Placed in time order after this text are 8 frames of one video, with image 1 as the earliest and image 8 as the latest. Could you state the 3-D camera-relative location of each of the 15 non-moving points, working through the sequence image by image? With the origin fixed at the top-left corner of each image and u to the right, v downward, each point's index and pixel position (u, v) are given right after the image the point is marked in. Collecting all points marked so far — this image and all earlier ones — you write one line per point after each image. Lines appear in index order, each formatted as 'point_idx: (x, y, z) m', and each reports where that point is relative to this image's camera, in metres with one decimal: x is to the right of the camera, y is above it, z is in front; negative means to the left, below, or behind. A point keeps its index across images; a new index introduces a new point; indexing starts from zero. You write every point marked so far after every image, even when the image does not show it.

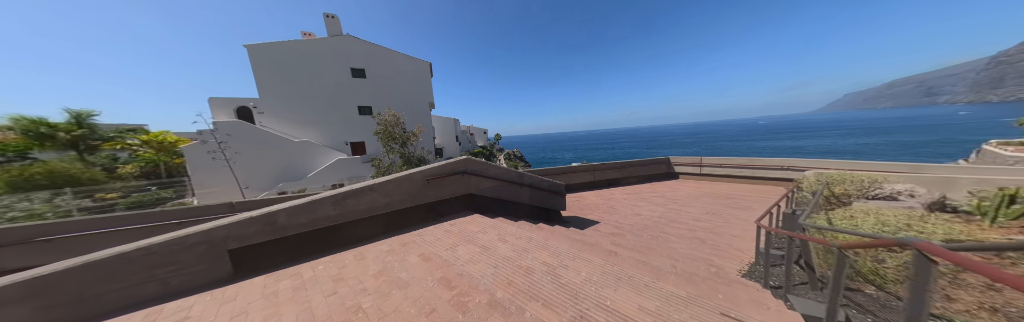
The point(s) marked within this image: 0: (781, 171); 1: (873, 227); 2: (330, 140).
0: (+11.9, -0.4, +8.6) m
1: (+6.2, -1.1, +3.3) m
2: (-14.3, +1.6, +15.0) m
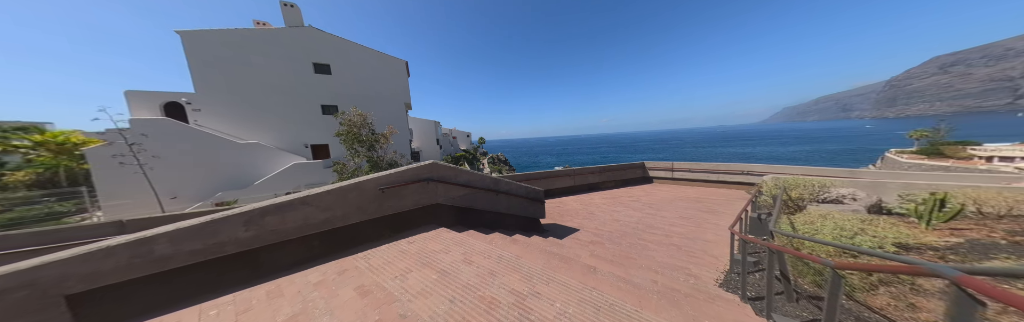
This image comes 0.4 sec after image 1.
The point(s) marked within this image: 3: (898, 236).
0: (+10.9, -0.7, +9.2) m
1: (+5.8, -1.3, +3.5) m
2: (-15.7, +1.3, +13.3) m
3: (+6.3, -1.2, +3.1) m
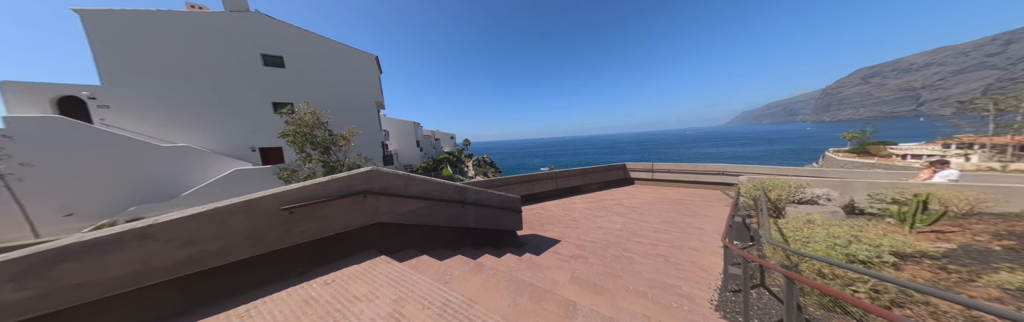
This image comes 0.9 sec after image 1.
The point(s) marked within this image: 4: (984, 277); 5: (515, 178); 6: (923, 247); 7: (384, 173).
0: (+9.9, -0.7, +9.3) m
1: (+5.2, -1.3, +3.2) m
2: (-16.9, +0.9, +11.5) m
3: (+5.8, -1.3, +2.9) m
4: (+5.5, -1.4, +2.3) m
5: (+0.3, -0.7, +7.9) m
6: (+6.1, -1.3, +2.9) m
7: (-1.8, -0.2, +2.8) m
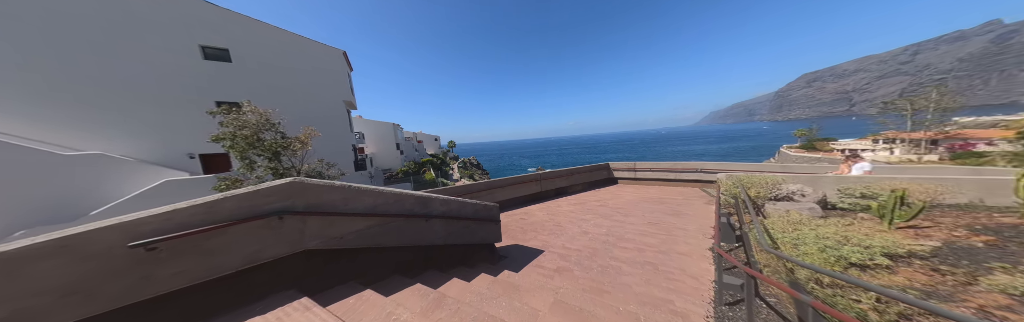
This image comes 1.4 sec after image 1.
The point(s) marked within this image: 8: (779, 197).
0: (+9.1, -0.6, +9.5) m
1: (+4.8, -1.3, +3.1) m
2: (-17.9, +0.5, +9.8) m
3: (+5.4, -1.2, +2.8) m
4: (+5.2, -1.3, +2.1) m
5: (-0.5, -0.8, +7.4) m
6: (+5.7, -1.2, +2.8) m
7: (-2.2, -0.3, +2.1) m
8: (+7.6, -1.0, +5.5) m
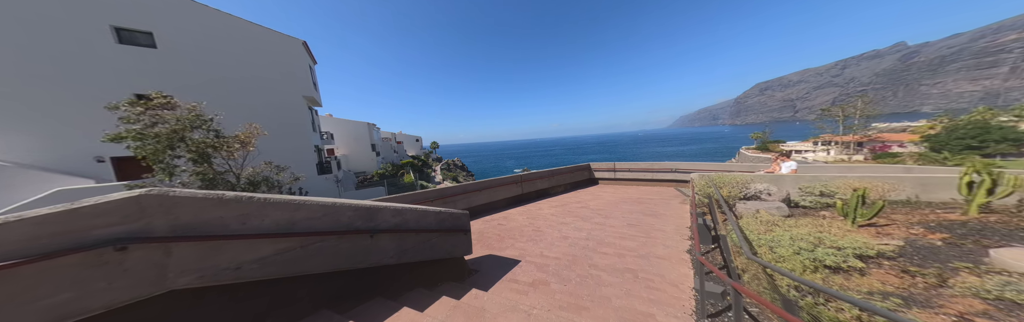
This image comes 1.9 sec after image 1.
0: (+8.1, -0.6, +9.7) m
1: (+4.3, -1.3, +3.0) m
2: (-18.8, +0.3, +8.0) m
3: (+4.9, -1.2, +2.8) m
4: (+4.8, -1.3, +2.1) m
5: (-1.3, -0.8, +7.0) m
6: (+5.2, -1.2, +2.8) m
7: (-2.6, -0.3, +1.5) m
8: (+6.9, -1.0, +5.6) m
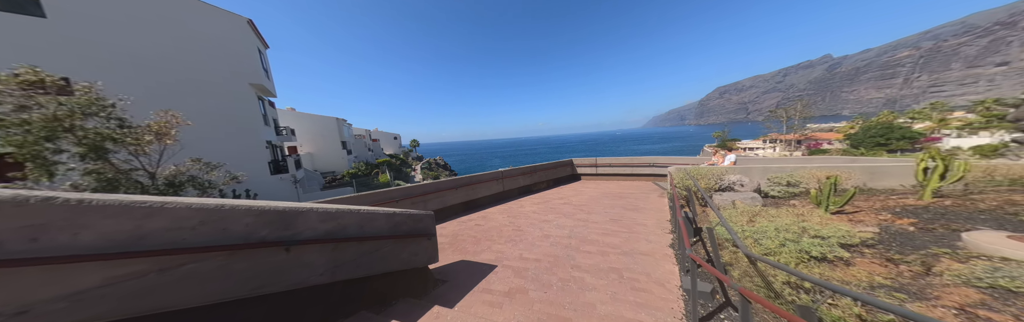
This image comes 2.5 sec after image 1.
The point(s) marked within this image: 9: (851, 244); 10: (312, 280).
0: (+7.1, -0.3, +9.9) m
1: (+3.9, -1.1, +2.9) m
2: (-19.6, +0.3, +5.8) m
3: (+4.5, -1.0, +2.7) m
4: (+4.4, -1.1, +2.0) m
5: (-2.0, -0.7, +6.3) m
6: (+4.8, -1.0, +2.7) m
7: (-2.8, -0.2, +0.8) m
8: (+6.3, -0.8, +5.7) m
9: (+4.5, -1.1, +2.6) m
10: (-2.1, -1.2, +2.1) m
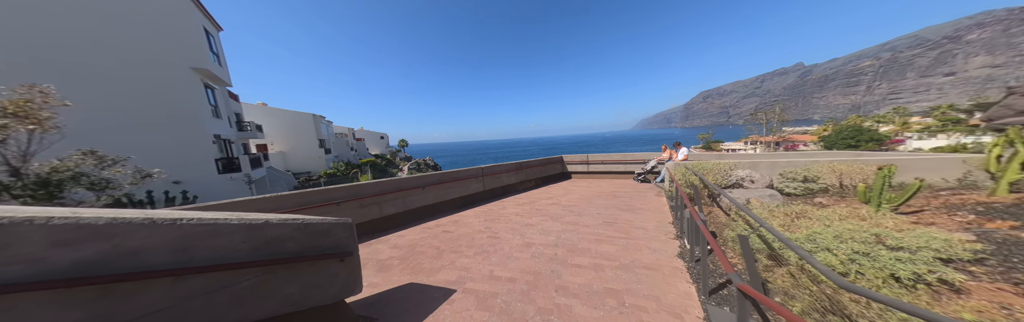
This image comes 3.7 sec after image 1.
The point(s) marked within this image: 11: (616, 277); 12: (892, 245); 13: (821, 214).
0: (+6.3, -0.2, +9.2) m
1: (+3.4, -0.9, +2.1) m
2: (-20.1, +0.5, +4.2) m
3: (+4.1, -0.8, +1.9) m
4: (+4.0, -0.9, +1.2) m
5: (-2.6, -0.5, +5.3) m
6: (+4.4, -0.8, +2.0) m
7: (-3.2, 0.0, -0.2) m
8: (+5.7, -0.6, +5.0) m
9: (+4.0, -0.9, +1.8) m
10: (-2.5, -1.1, +1.0) m
11: (+1.6, -1.8, +2.9) m
12: (+3.8, -0.9, +1.9) m
13: (+4.2, -0.8, +2.7) m
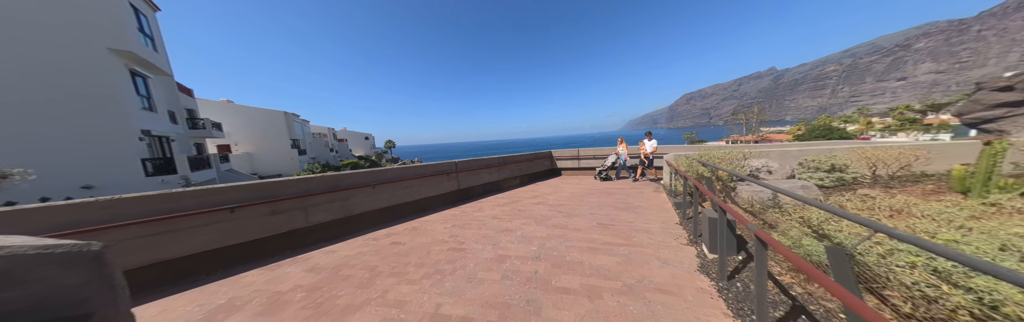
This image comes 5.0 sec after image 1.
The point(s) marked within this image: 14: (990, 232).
0: (+5.6, +0.1, +8.5) m
1: (+3.0, -0.6, +1.2) m
2: (-20.7, +0.4, +2.4) m
3: (+3.6, -0.6, +1.1) m
4: (+3.6, -0.7, +0.4) m
5: (-3.2, -0.3, +4.2) m
6: (+3.9, -0.5, +1.1) m
7: (-3.6, +0.2, -1.3) m
8: (+5.1, -0.3, +4.2) m
9: (+3.6, -0.6, +1.0) m
10: (-2.9, -0.9, -0.1) m
11: (+1.1, -1.5, +2.0) m
12: (+3.4, -0.6, +1.1) m
13: (+3.8, -0.5, +1.9) m
14: (+3.6, -0.5, +1.6) m
